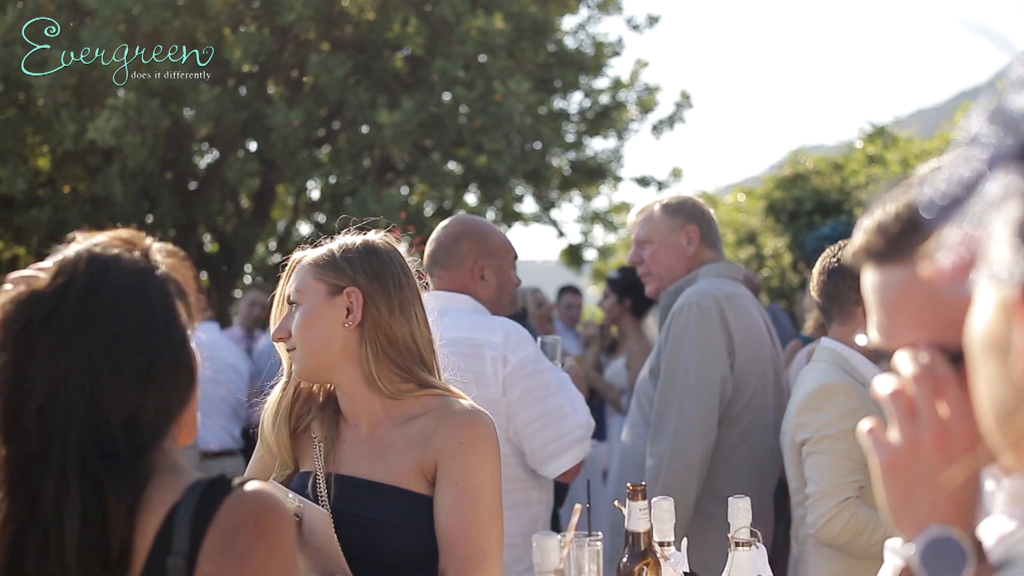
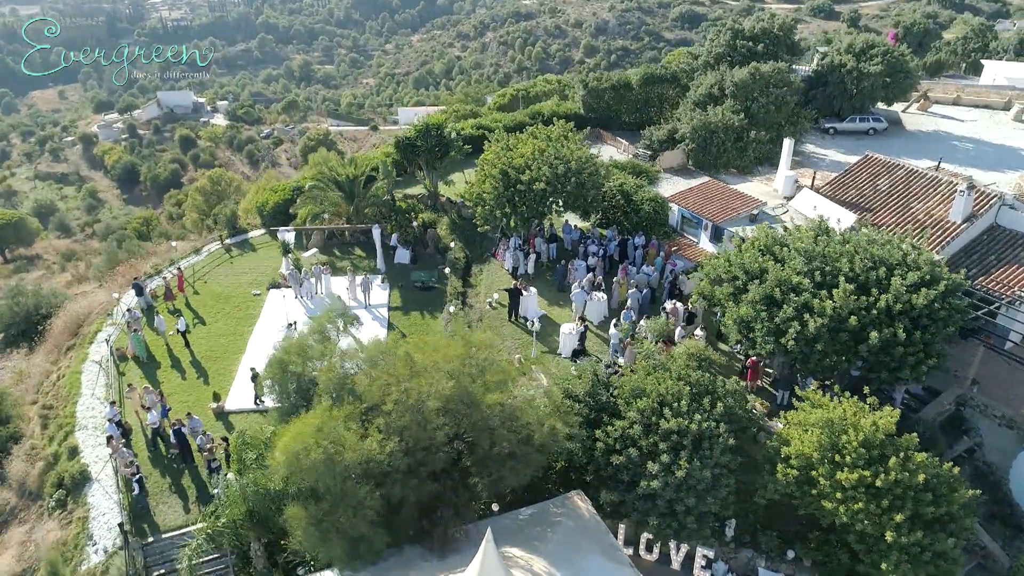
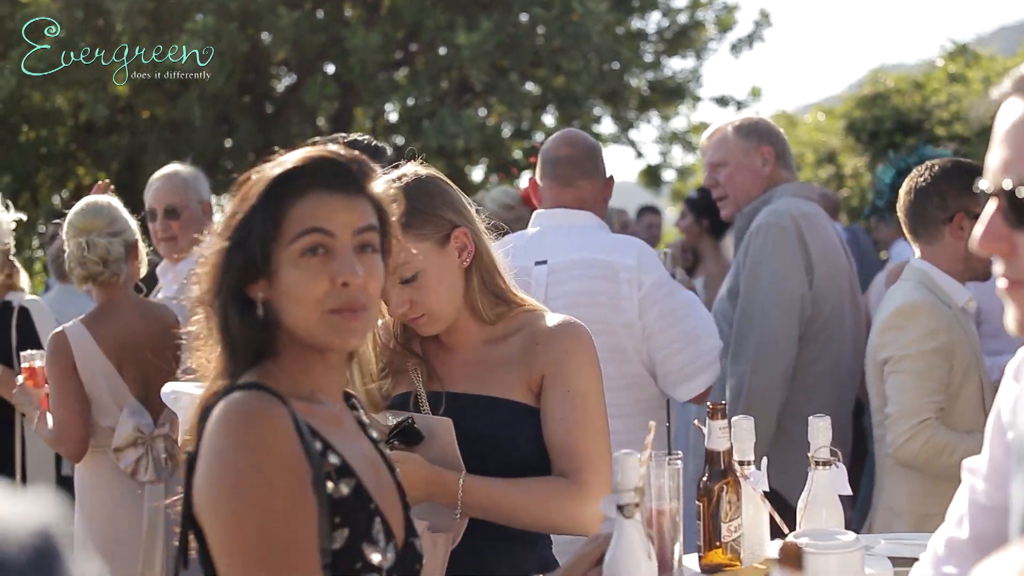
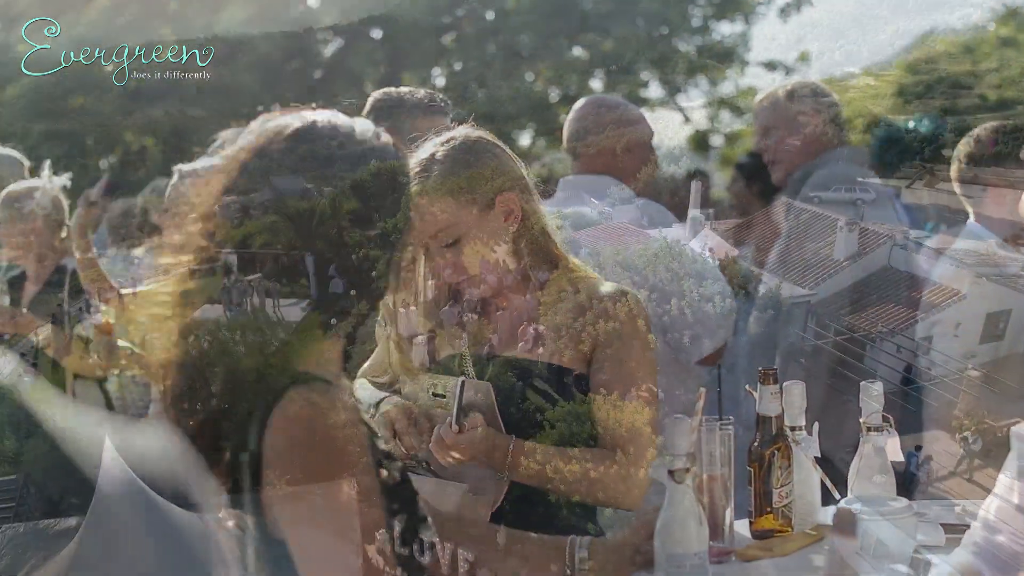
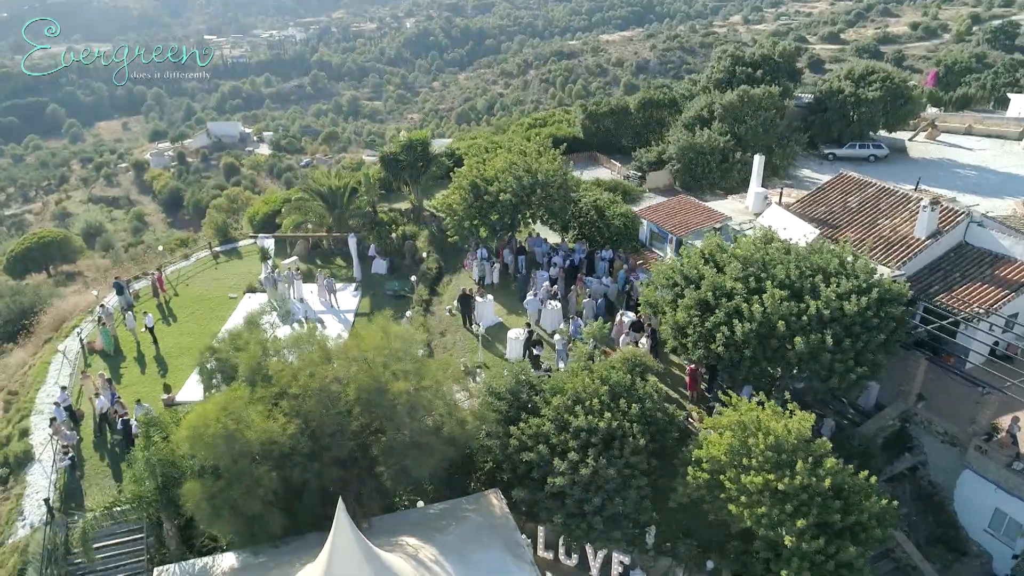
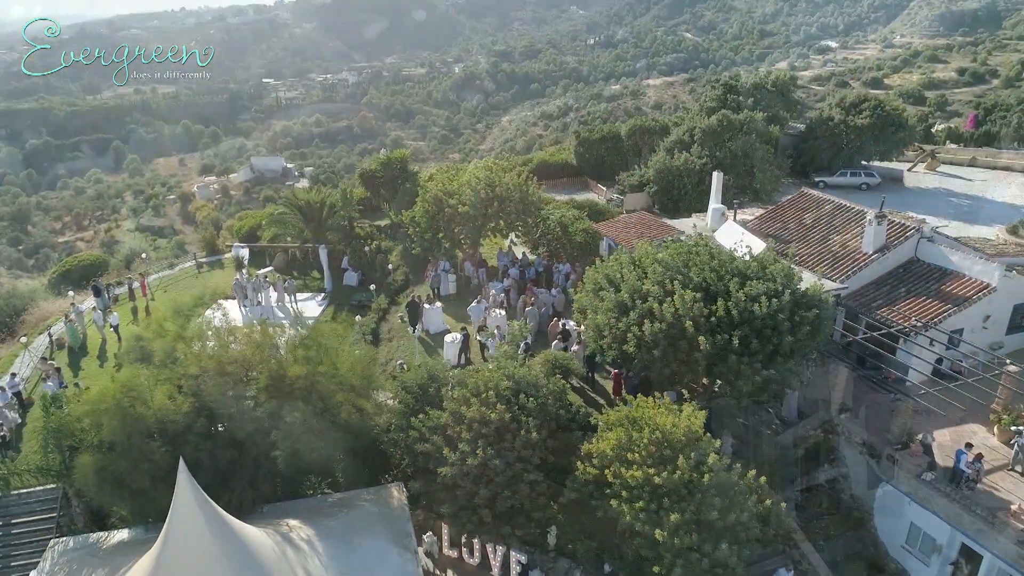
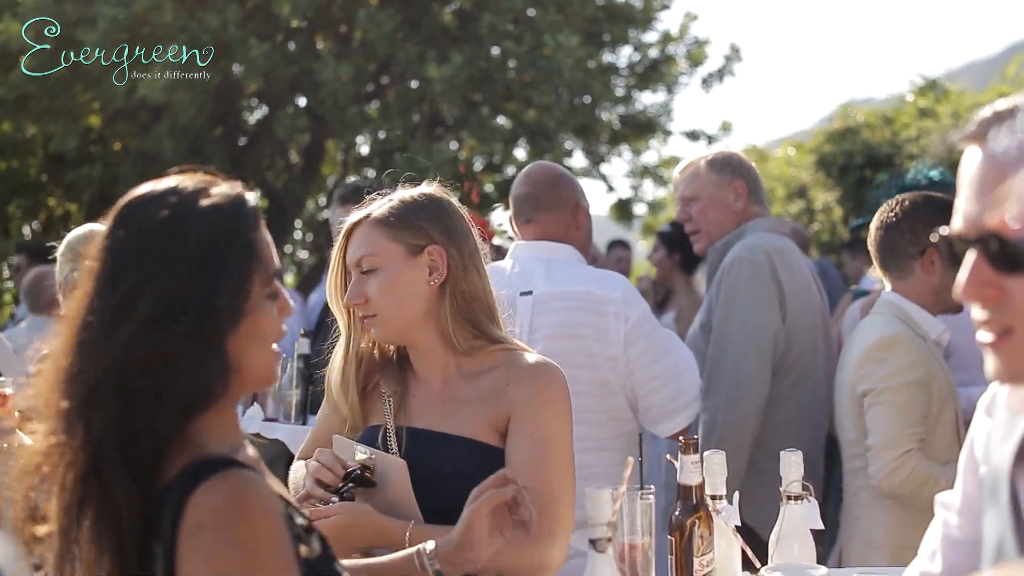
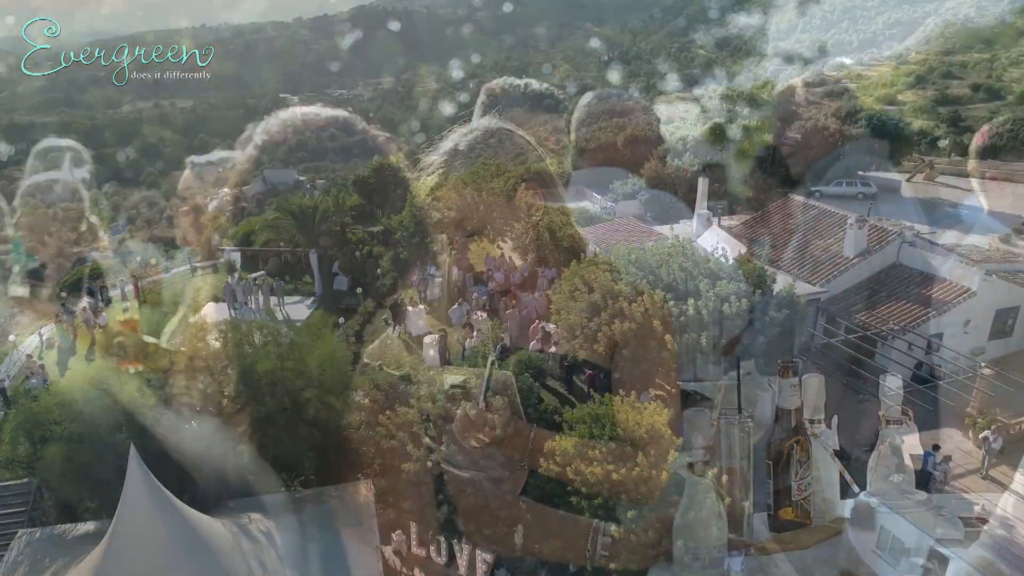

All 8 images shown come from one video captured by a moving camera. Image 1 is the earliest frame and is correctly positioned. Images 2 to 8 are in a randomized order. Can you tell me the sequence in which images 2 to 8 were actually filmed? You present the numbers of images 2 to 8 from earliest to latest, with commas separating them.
7, 3, 4, 8, 6, 5, 2
